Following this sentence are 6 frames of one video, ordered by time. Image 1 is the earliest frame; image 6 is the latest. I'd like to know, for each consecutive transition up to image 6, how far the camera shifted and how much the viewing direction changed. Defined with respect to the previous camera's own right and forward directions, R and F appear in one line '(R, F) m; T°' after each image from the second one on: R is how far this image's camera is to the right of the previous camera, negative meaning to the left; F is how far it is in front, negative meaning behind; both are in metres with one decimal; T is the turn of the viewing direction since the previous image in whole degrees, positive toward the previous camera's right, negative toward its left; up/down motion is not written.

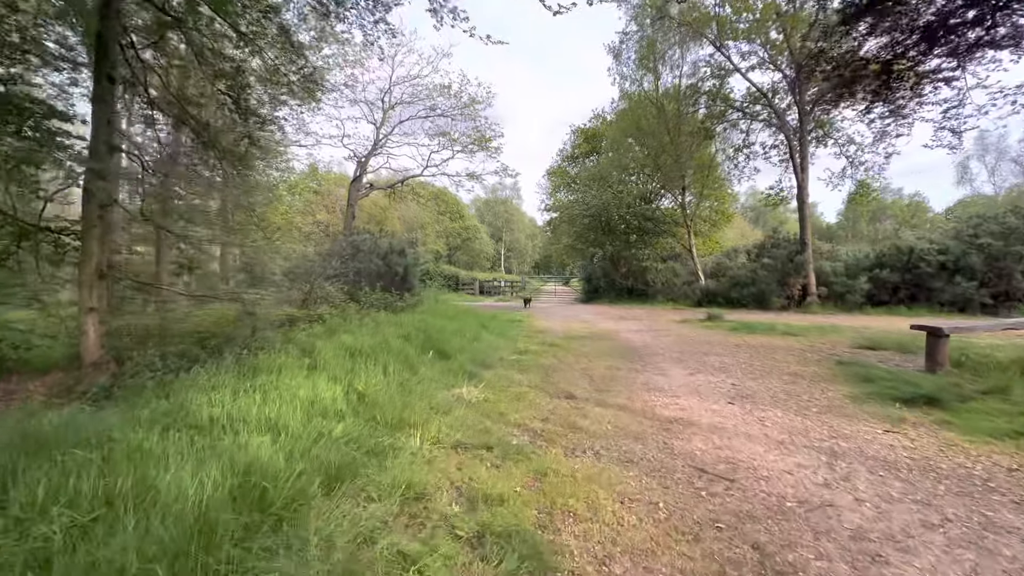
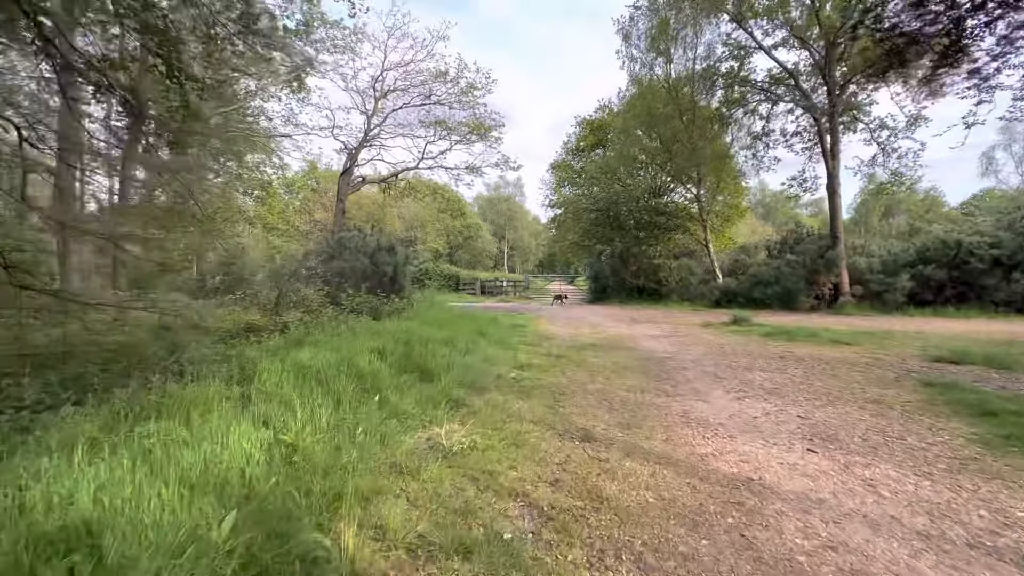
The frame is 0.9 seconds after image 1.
(+0.1, +1.5) m; -1°
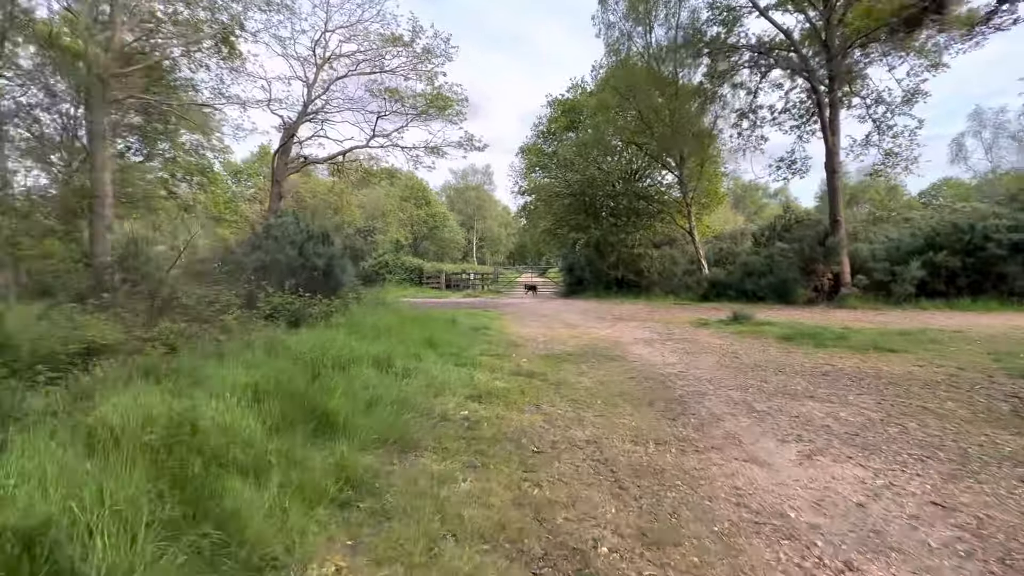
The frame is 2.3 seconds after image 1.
(+0.2, +2.1) m; +3°
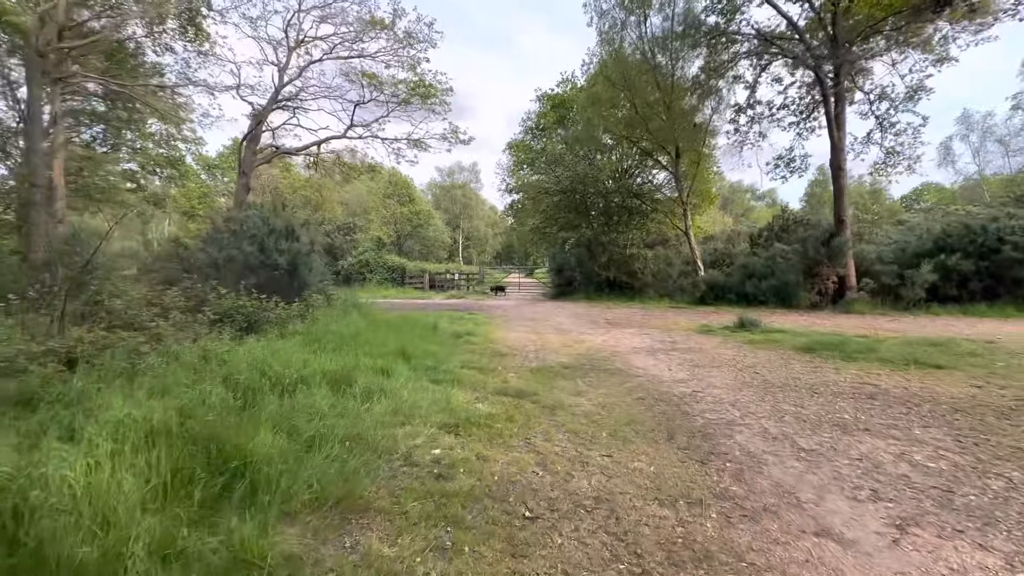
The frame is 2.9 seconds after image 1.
(0.0, +1.0) m; +2°
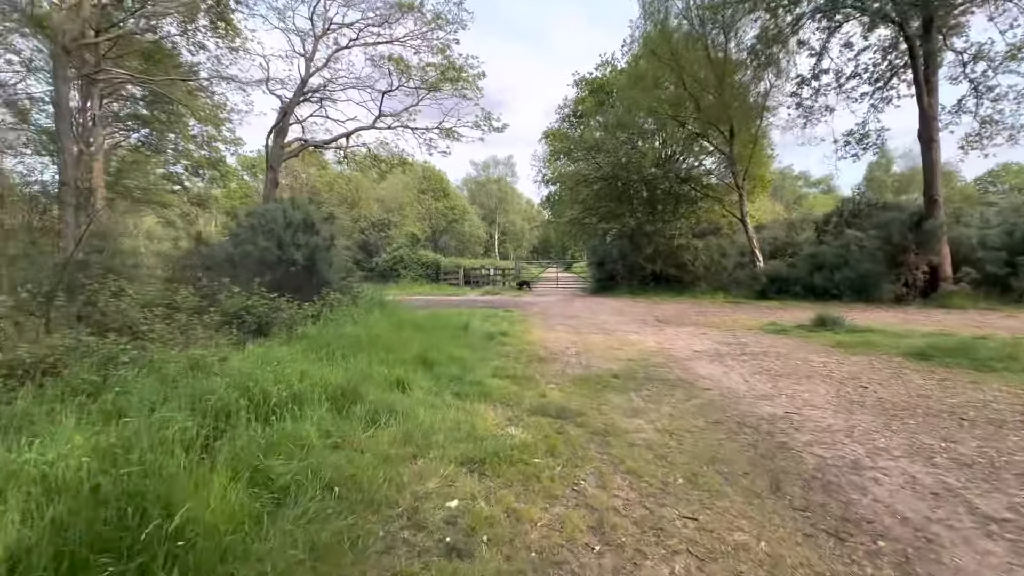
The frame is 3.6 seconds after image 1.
(0.0, +1.0) m; -5°
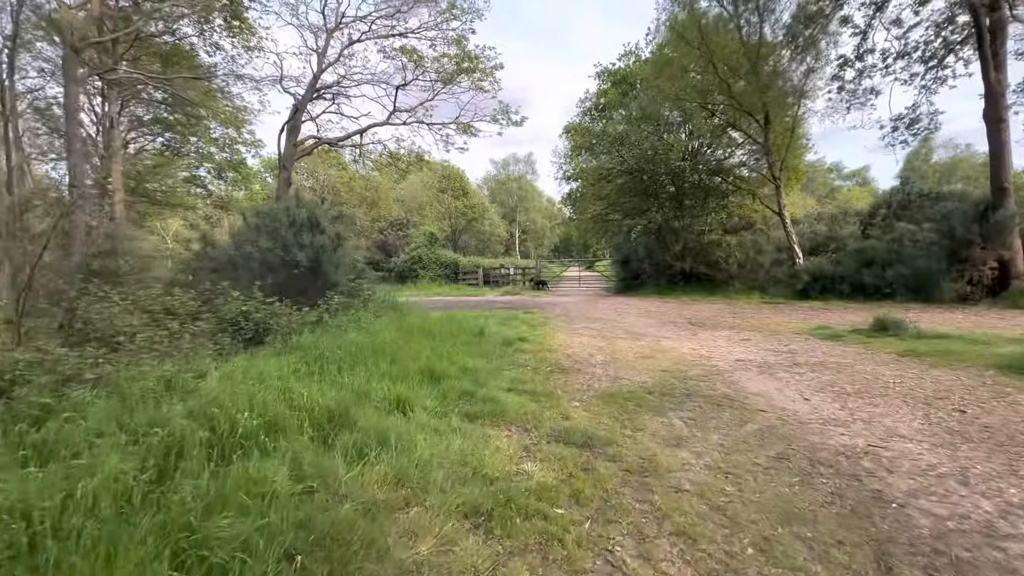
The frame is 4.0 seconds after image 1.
(0.0, +0.7) m; -3°
